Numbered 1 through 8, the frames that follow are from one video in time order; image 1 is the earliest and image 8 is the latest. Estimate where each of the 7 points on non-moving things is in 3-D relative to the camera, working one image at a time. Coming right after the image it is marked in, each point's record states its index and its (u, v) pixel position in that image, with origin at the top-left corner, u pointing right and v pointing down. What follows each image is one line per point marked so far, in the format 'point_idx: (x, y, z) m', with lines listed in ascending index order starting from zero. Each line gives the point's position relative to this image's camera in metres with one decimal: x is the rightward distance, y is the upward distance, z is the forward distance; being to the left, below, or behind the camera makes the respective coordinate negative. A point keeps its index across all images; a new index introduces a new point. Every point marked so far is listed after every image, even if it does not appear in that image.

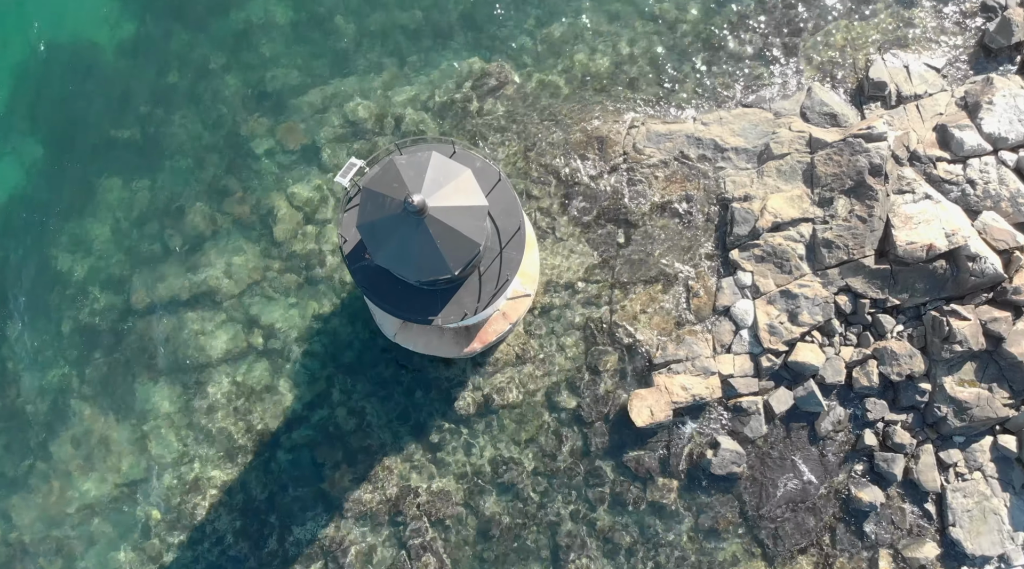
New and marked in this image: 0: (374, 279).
0: (-2.6, +0.1, +15.5) m
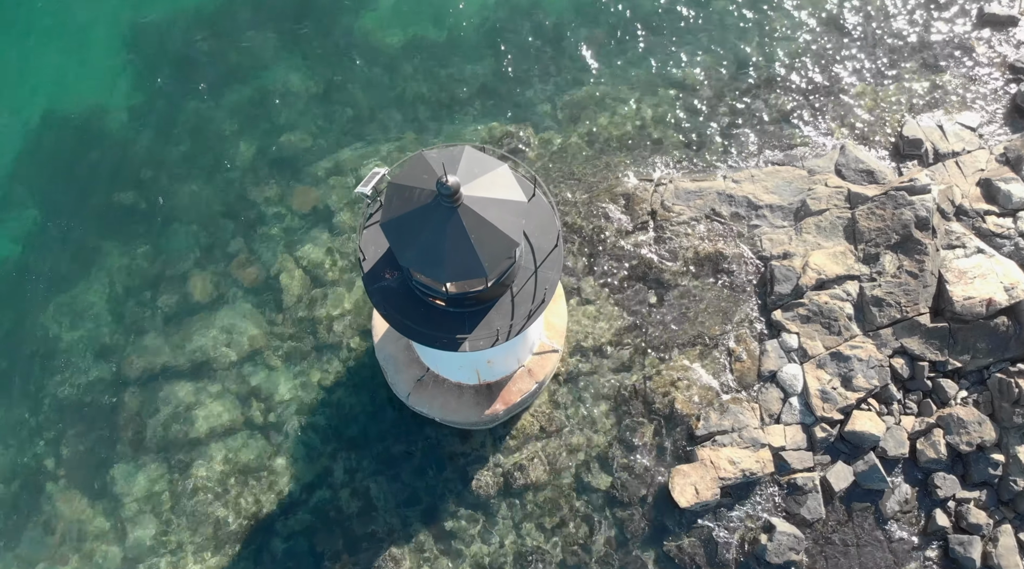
0: (-2.0, -0.3, +13.7) m
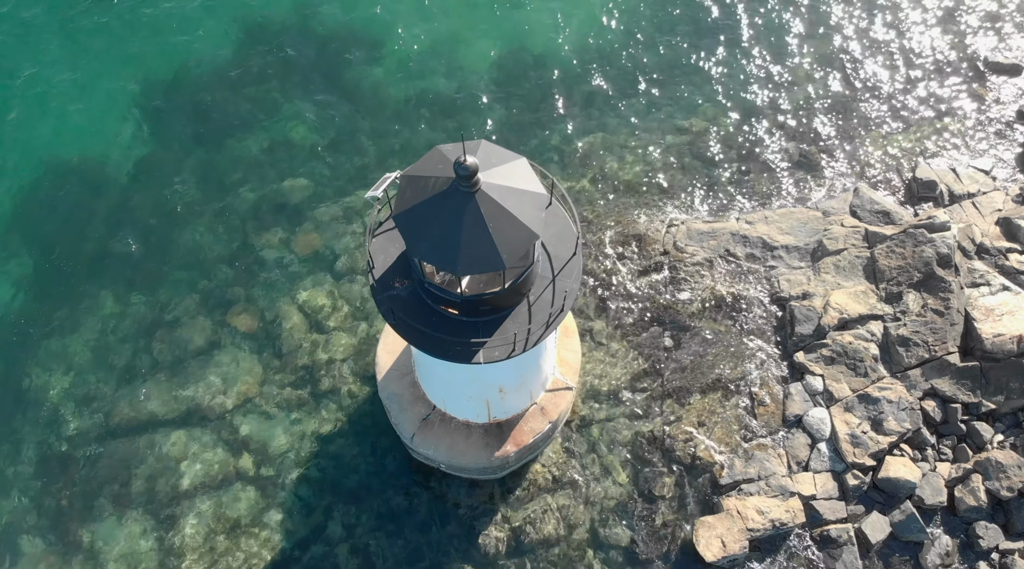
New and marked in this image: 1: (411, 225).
0: (-1.7, -0.4, +12.8) m
1: (-1.3, +0.8, +11.2) m
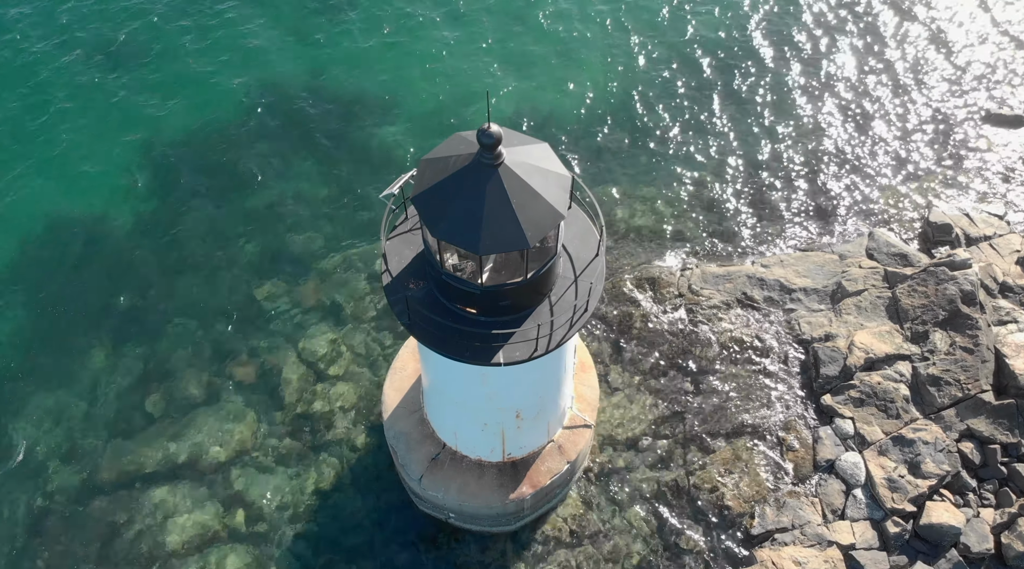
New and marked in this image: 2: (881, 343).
0: (-1.4, -0.4, +12.1) m
1: (-1.0, +1.1, +10.7) m
2: (+8.6, -1.4, +19.2) m
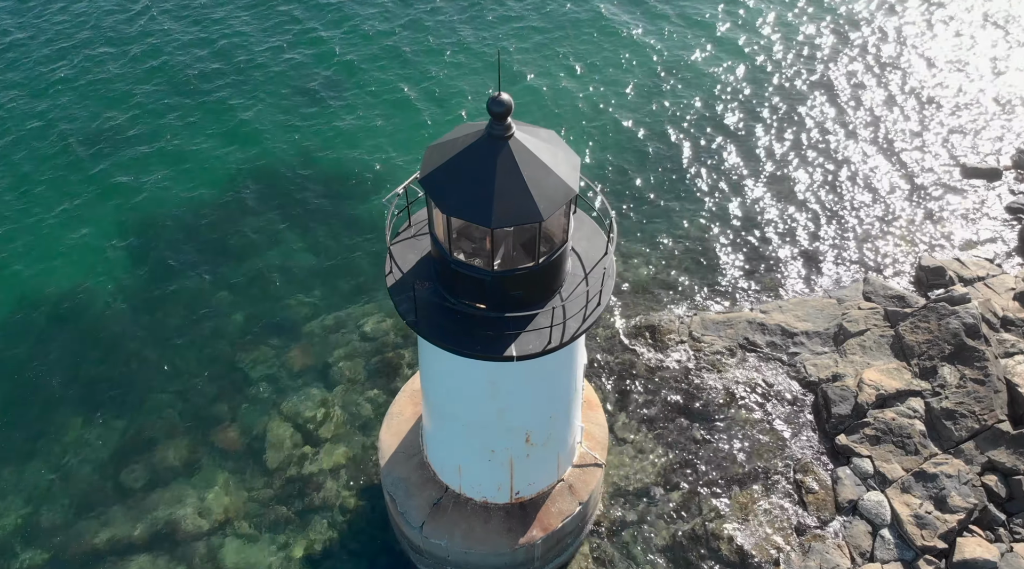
0: (-1.2, -0.3, +11.6) m
1: (-0.9, +1.3, +10.5) m
2: (+8.6, -2.2, +18.7) m
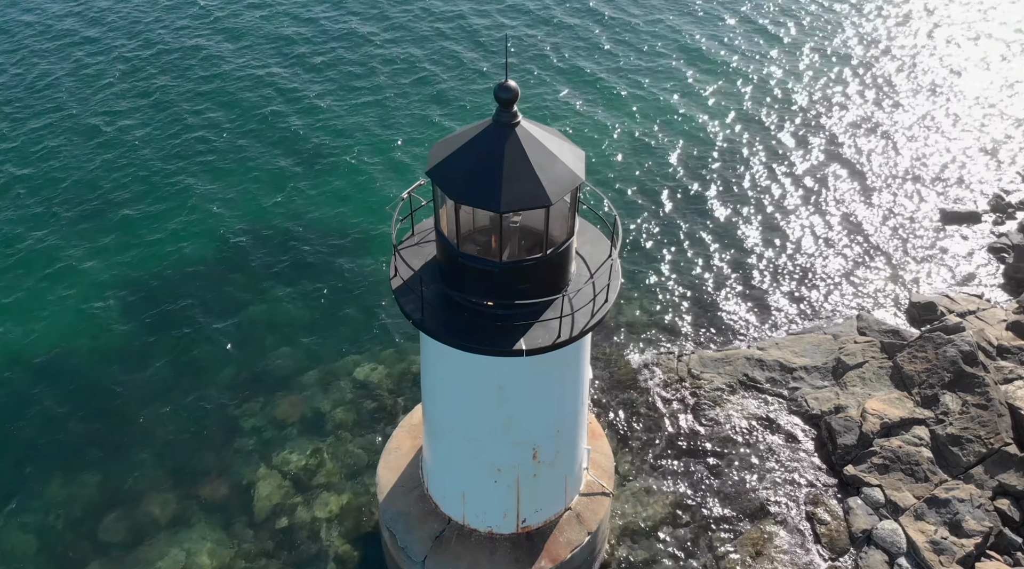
0: (-1.1, -0.3, +11.5) m
1: (-0.8, +1.5, +10.6) m
2: (+8.6, -2.8, +18.6) m
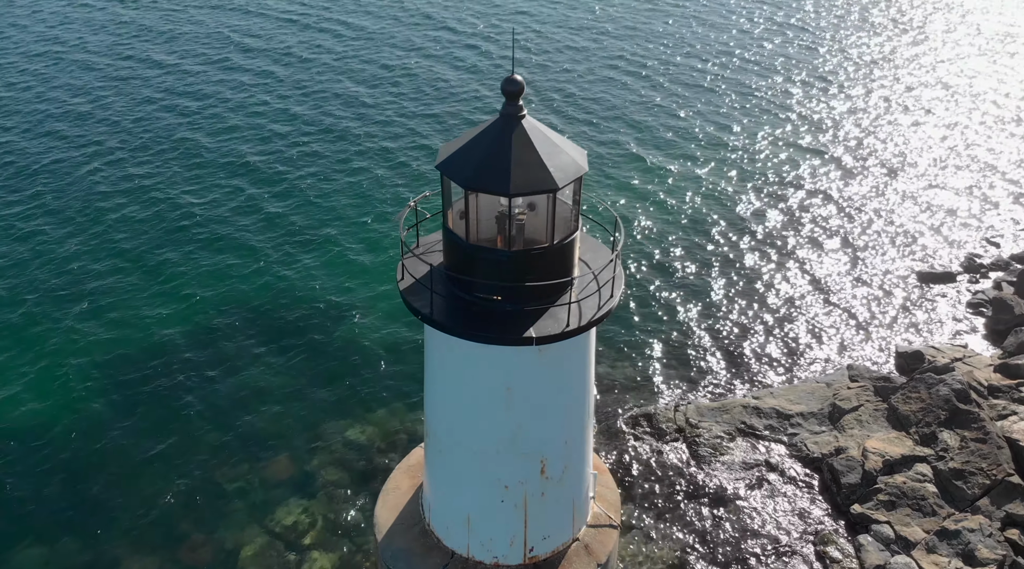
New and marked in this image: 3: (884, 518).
0: (-1.0, -0.3, +11.6) m
1: (-0.7, +1.6, +11.0) m
2: (+8.6, -3.6, +18.5) m
3: (+7.8, -4.9, +17.3) m
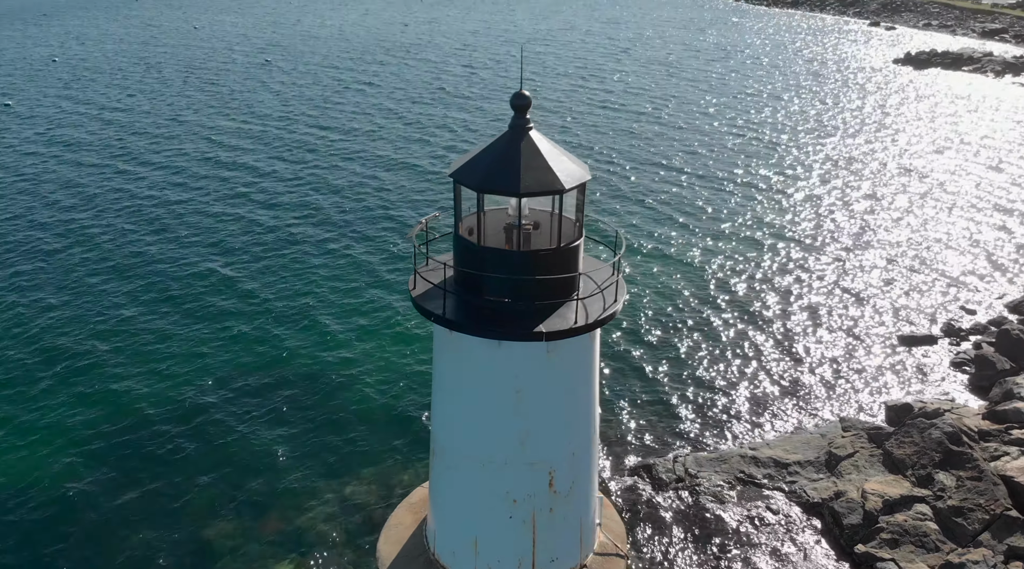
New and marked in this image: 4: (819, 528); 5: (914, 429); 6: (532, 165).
0: (-0.9, -0.3, +12.1) m
1: (-0.6, +1.7, +11.8) m
2: (+8.6, -4.6, +18.7) m
3: (+7.8, -5.7, +17.2) m
4: (+6.9, -5.4, +18.6) m
5: (+9.7, -3.5, +20.0) m
6: (+0.3, +1.7, +11.6) m
